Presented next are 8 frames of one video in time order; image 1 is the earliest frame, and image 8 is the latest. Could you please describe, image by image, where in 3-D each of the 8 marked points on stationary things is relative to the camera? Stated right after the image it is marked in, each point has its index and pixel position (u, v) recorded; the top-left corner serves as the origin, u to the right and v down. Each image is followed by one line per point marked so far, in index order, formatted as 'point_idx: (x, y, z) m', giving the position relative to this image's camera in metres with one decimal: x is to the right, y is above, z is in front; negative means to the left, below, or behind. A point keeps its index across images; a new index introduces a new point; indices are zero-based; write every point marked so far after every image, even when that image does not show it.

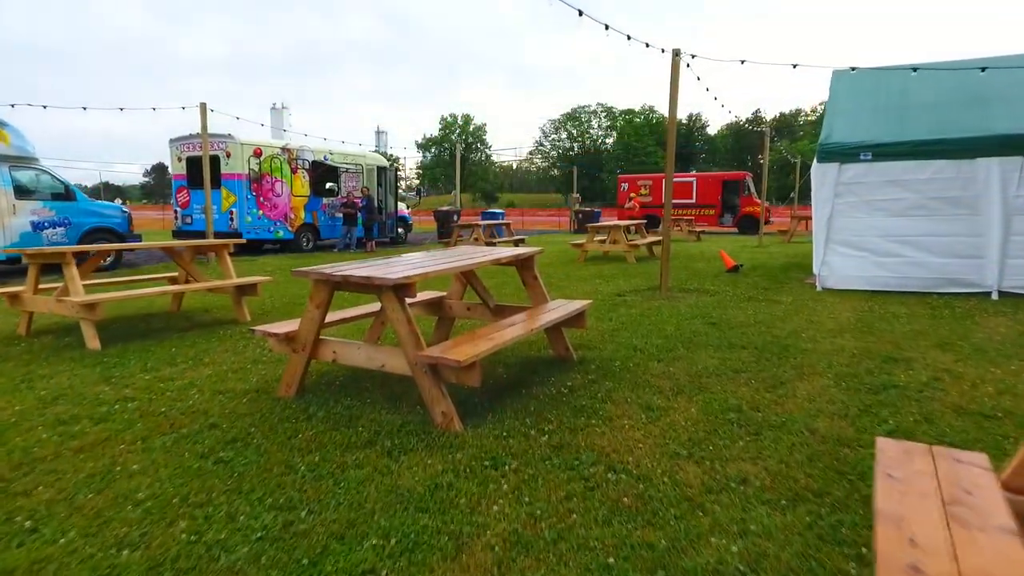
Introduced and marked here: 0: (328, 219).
0: (-4.8, +1.8, +17.6) m
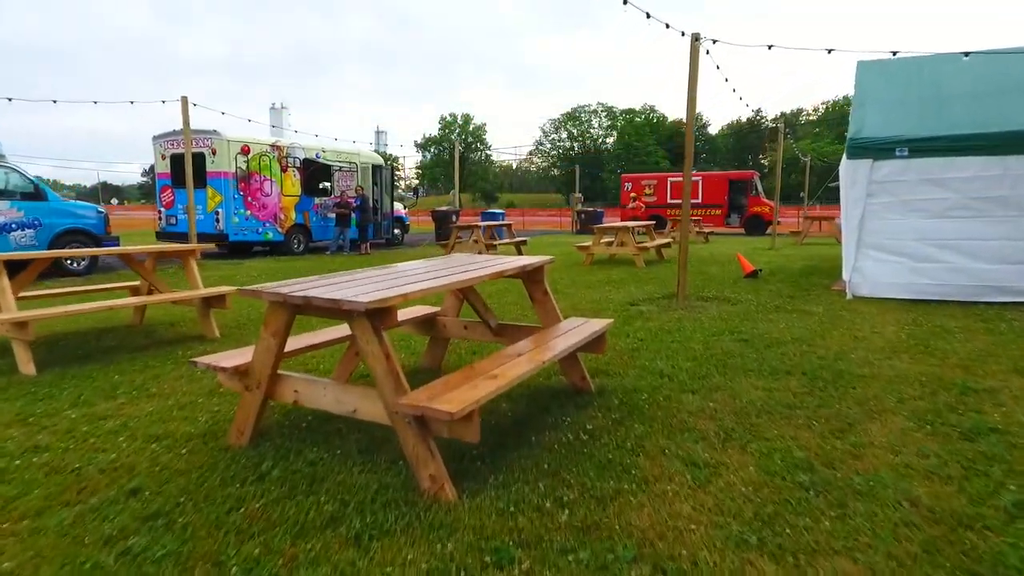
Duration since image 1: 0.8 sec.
0: (-4.8, +1.7, +16.8) m
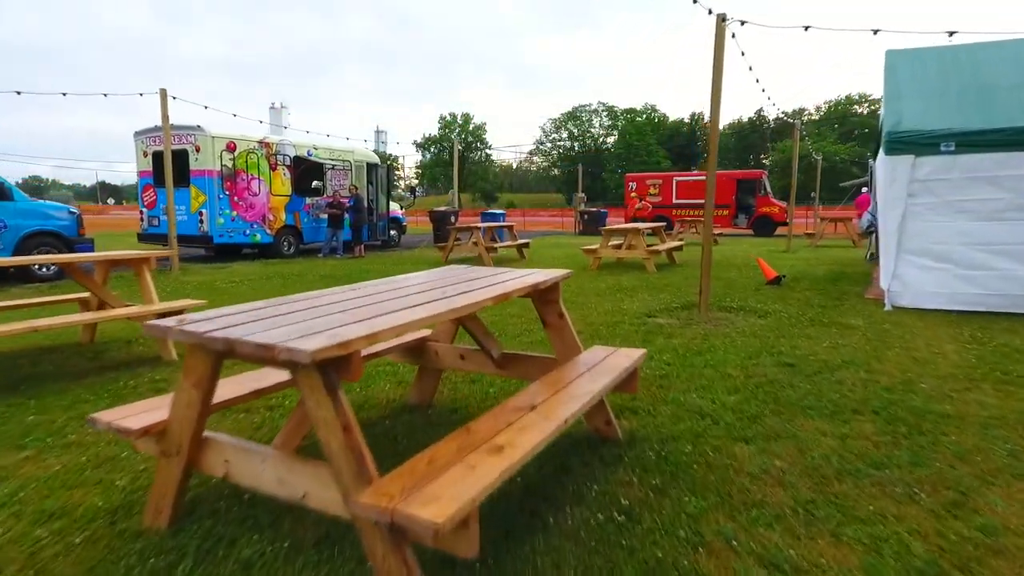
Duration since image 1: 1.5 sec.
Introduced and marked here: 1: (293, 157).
0: (-4.8, +1.6, +16.0) m
1: (-5.0, +3.0, +15.3) m
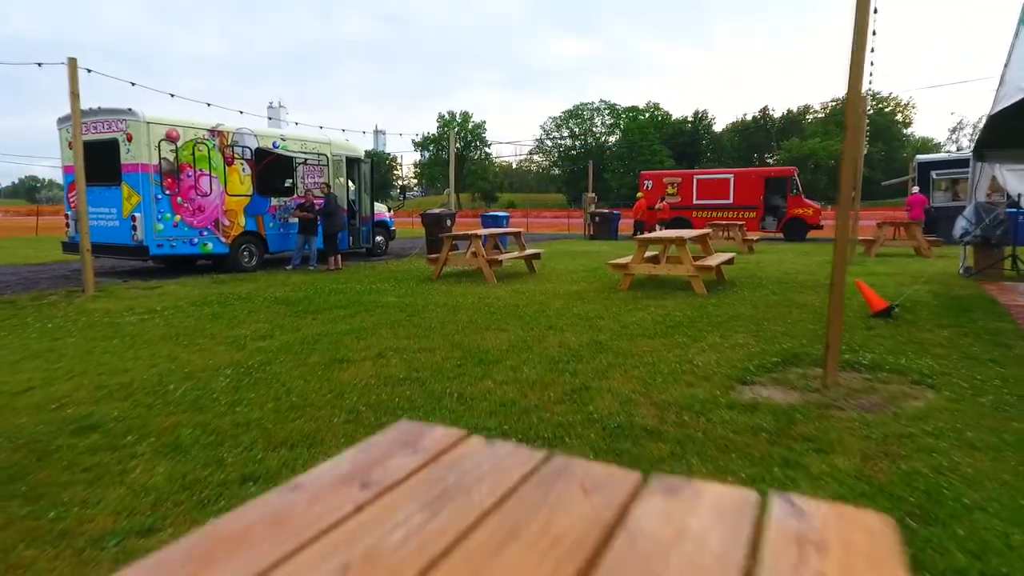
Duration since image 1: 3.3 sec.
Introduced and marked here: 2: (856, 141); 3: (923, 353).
0: (-4.7, +1.2, +13.4) m
1: (-4.8, +2.6, +12.6) m
2: (+2.3, +1.0, +4.4) m
3: (+3.3, -0.5, +5.5) m
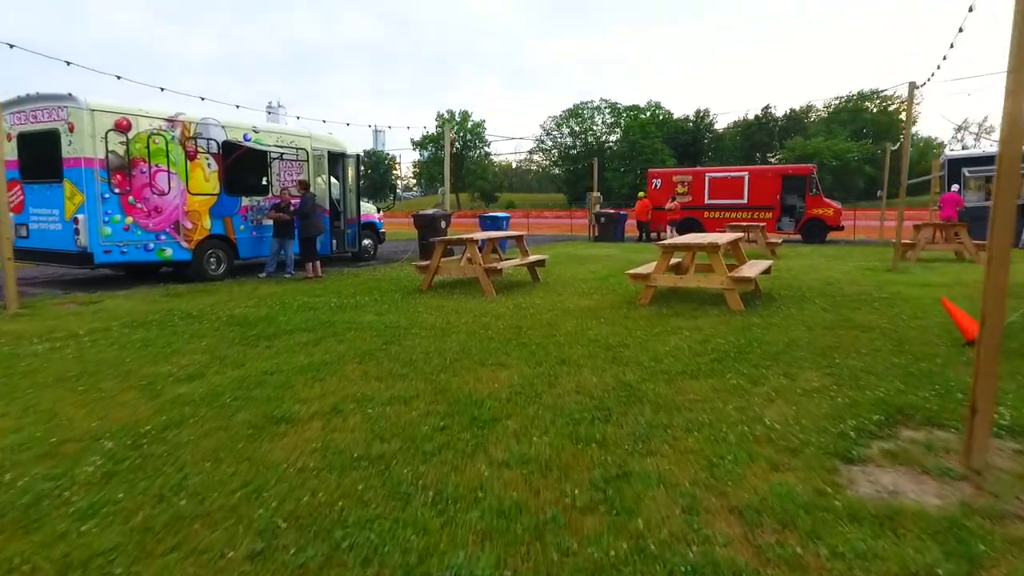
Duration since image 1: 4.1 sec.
0: (-4.6, +1.0, +11.9) m
1: (-4.8, +2.4, +11.2) m
2: (+2.3, +0.8, +3.0) m
3: (+3.4, -0.7, +4.0) m
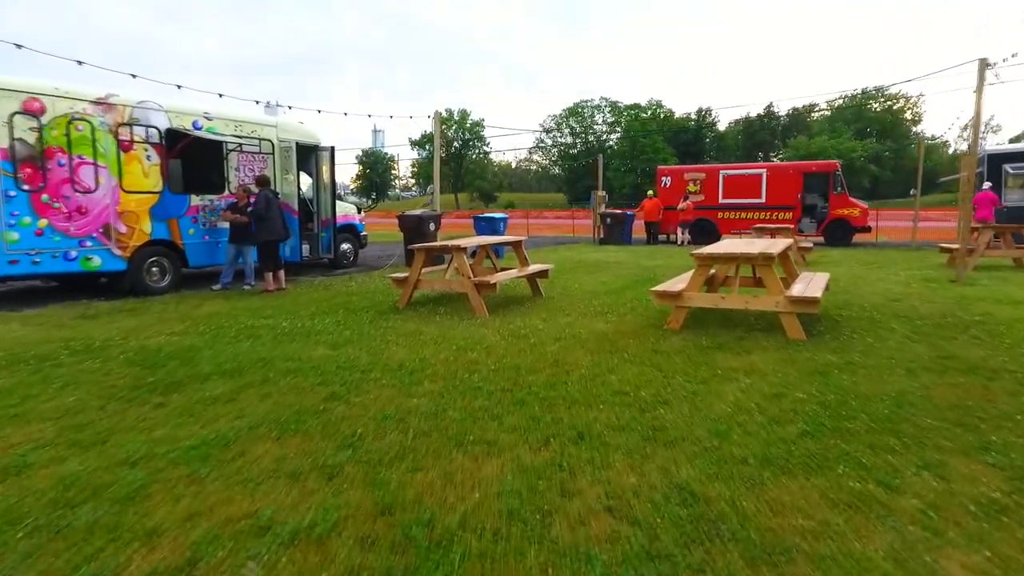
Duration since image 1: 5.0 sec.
0: (-4.7, +0.8, +10.2) m
1: (-4.9, +2.2, +9.4) m
2: (+2.3, +0.6, +1.2) m
3: (+3.3, -0.9, +2.3) m
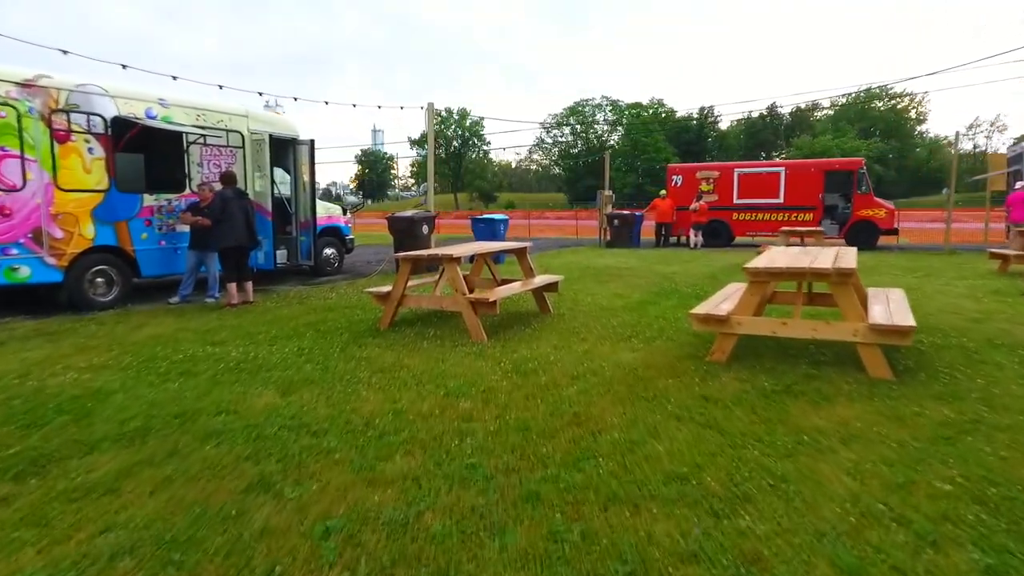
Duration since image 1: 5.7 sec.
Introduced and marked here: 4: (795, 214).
0: (-4.6, +0.7, +8.8) m
1: (-4.8, +2.1, +8.1) m
2: (+2.3, +0.4, -0.1) m
3: (+3.4, -1.1, +0.9) m
4: (+8.2, +2.2, +19.5) m
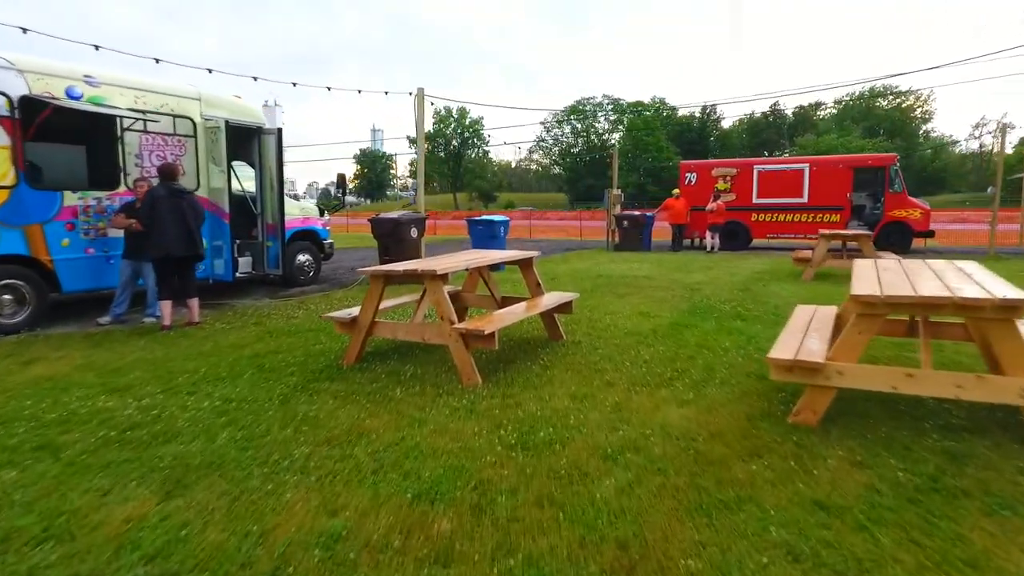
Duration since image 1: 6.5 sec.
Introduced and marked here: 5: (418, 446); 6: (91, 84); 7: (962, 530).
0: (-4.6, +0.5, +7.2) m
1: (-4.8, +1.9, +6.5) m
2: (+2.3, +0.3, -1.7) m
3: (+3.4, -1.3, -0.6) m
4: (+8.3, +2.0, +18.0) m
5: (-0.5, -0.8, +3.5) m
6: (-4.5, +2.2, +7.1) m
7: (+1.7, -0.9, +2.6) m
